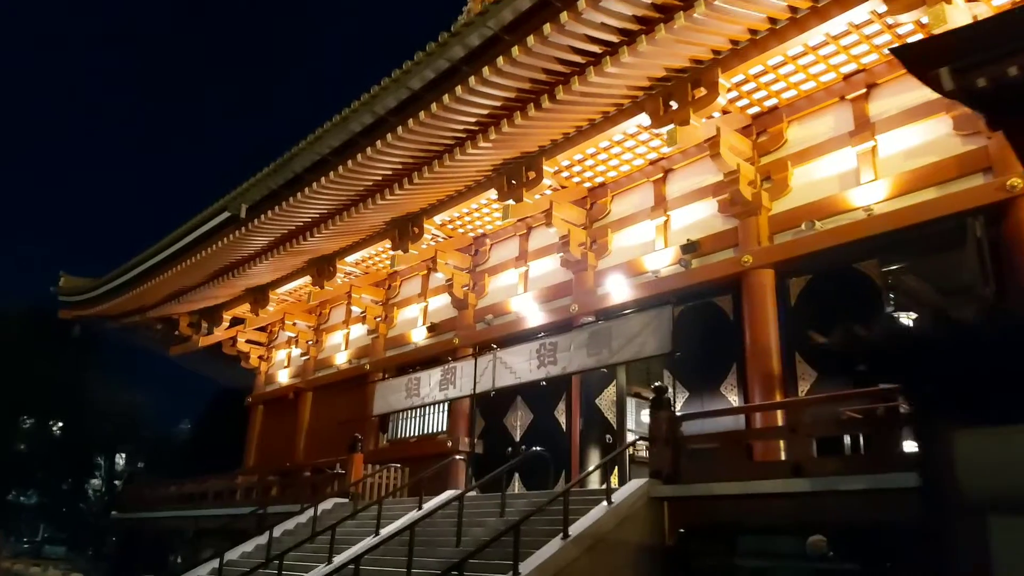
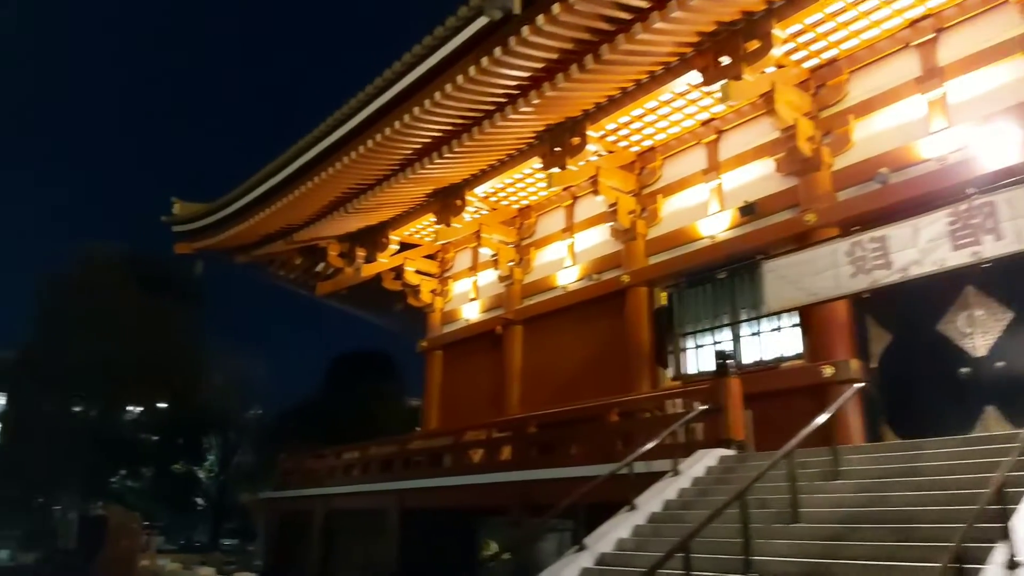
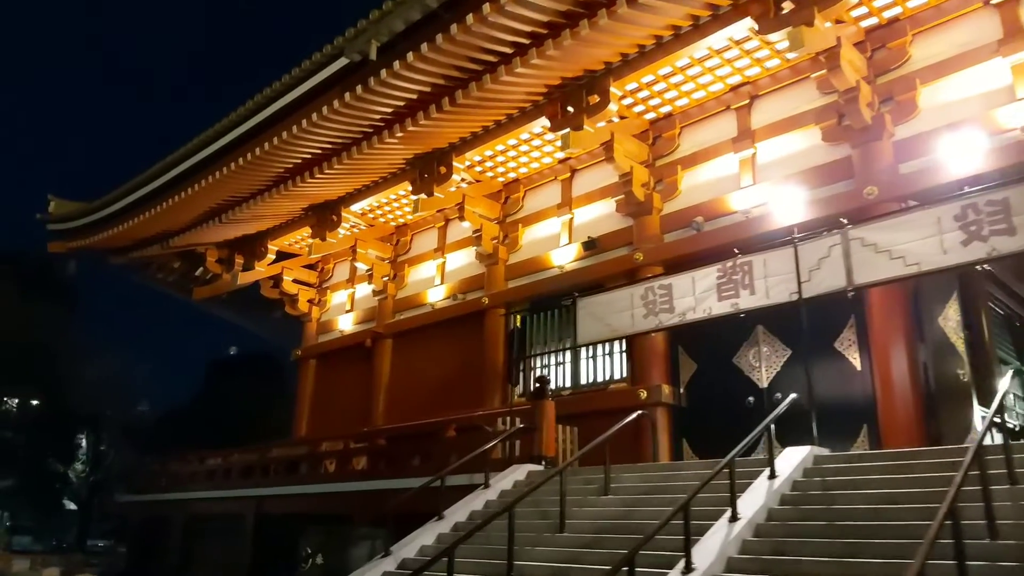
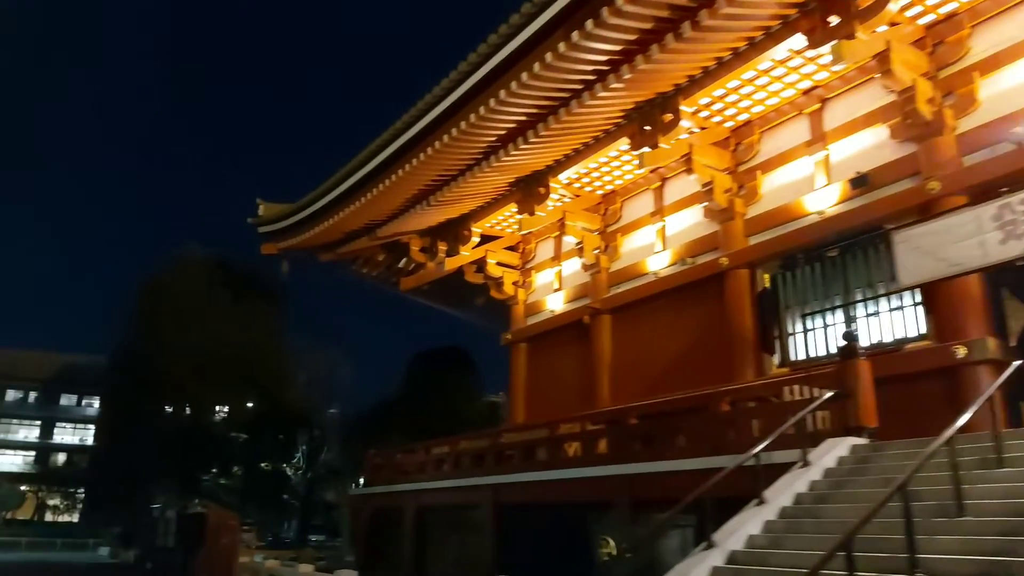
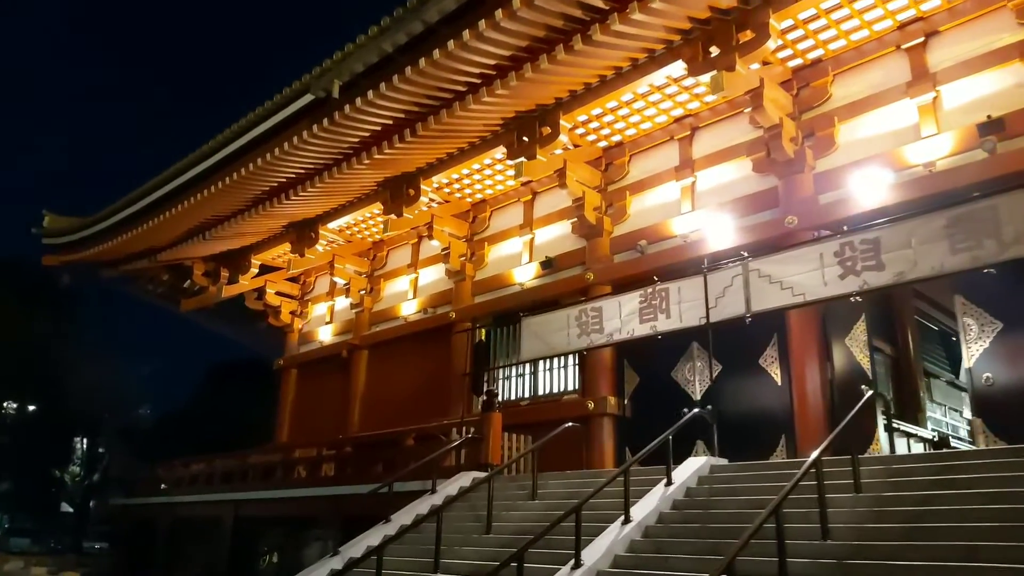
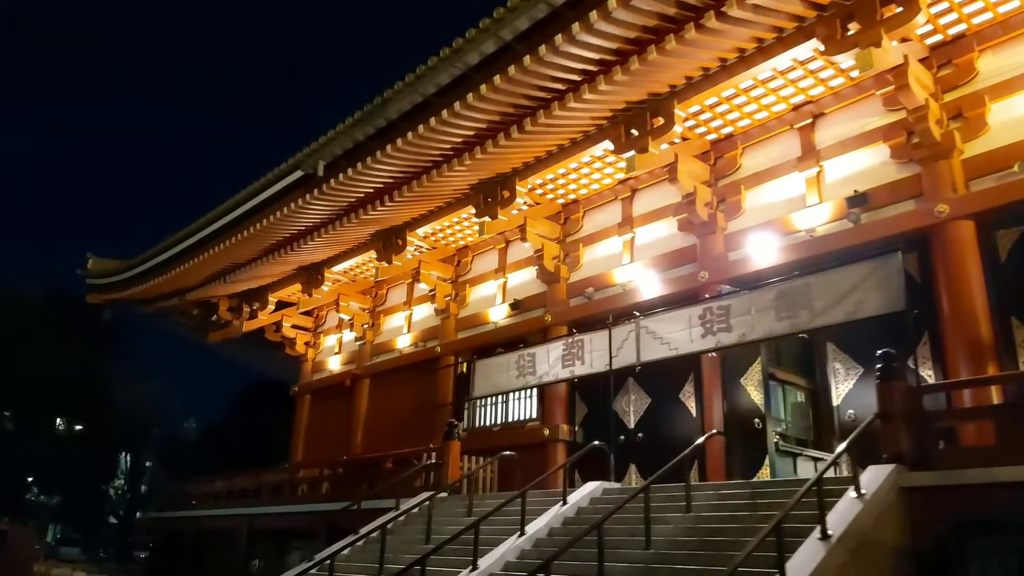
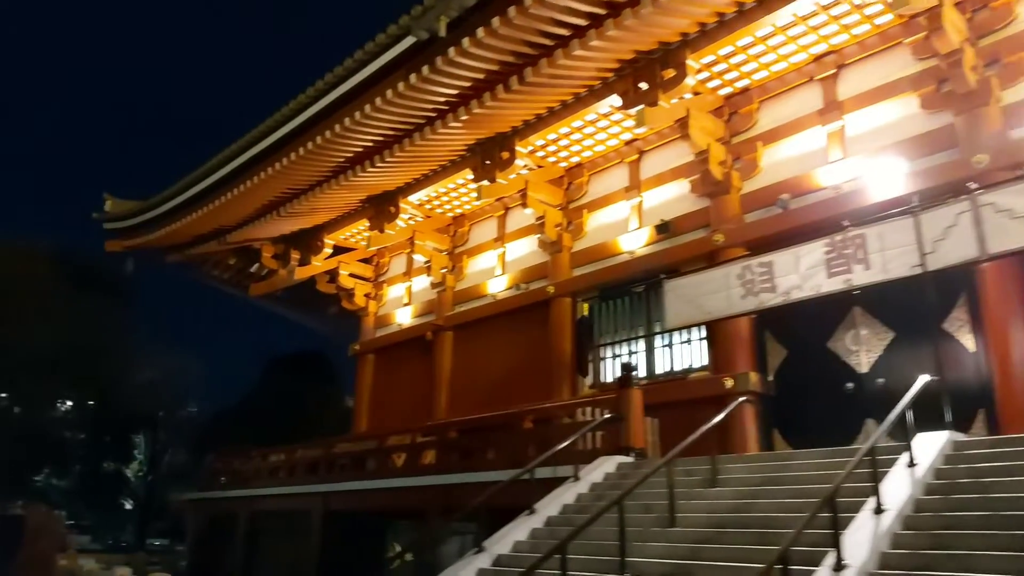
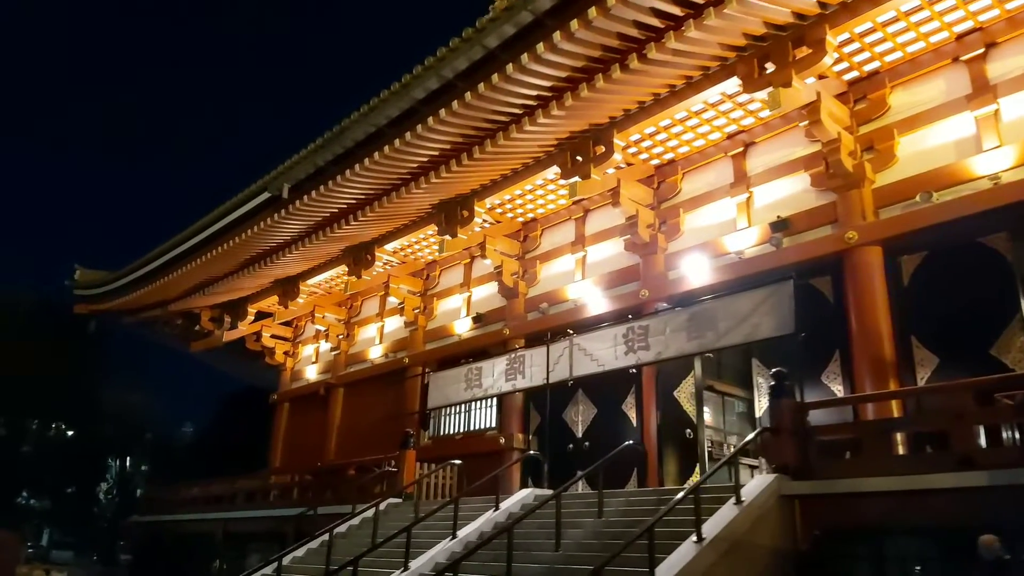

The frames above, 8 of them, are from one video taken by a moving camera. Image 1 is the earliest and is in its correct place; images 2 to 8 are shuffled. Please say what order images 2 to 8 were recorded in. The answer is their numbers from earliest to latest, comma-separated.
8, 6, 5, 3, 7, 2, 4
